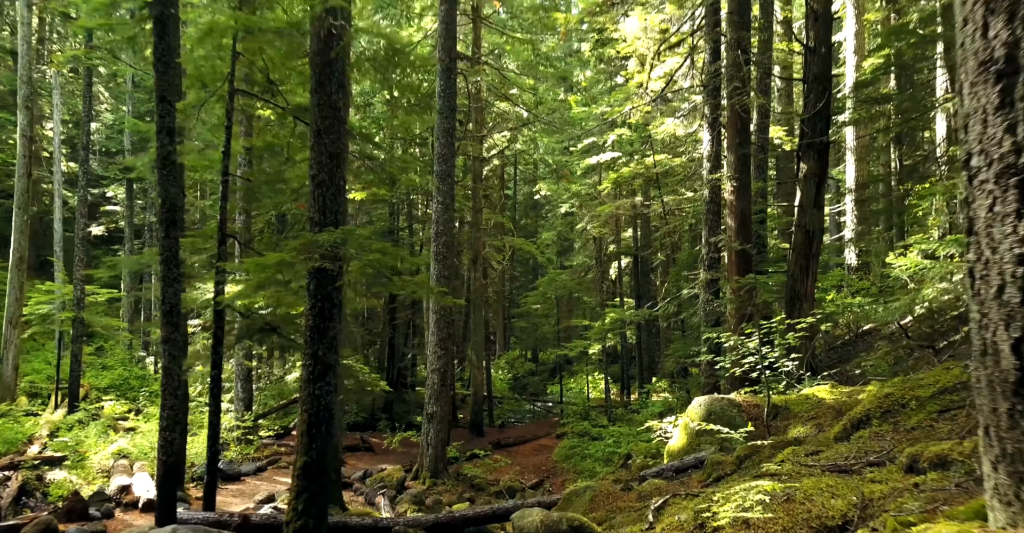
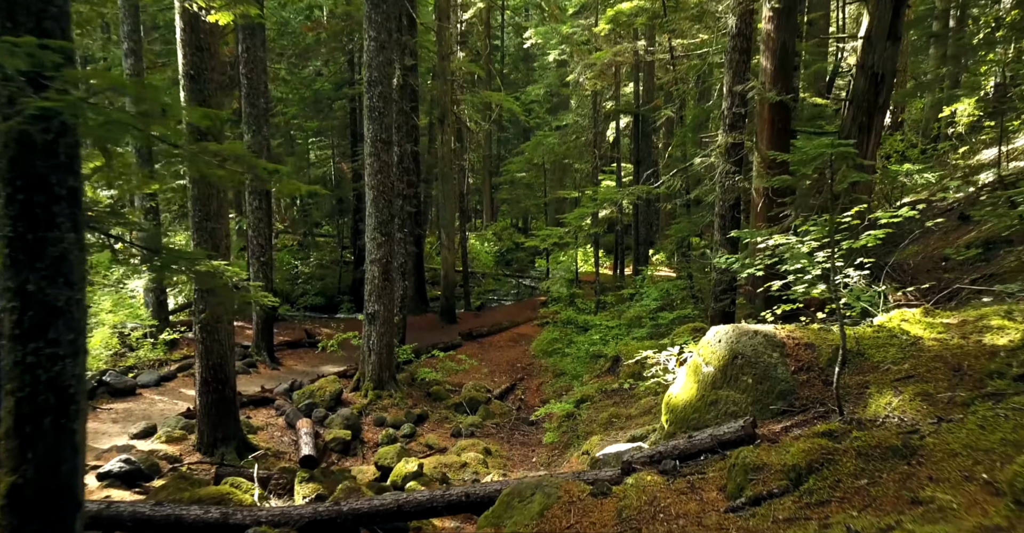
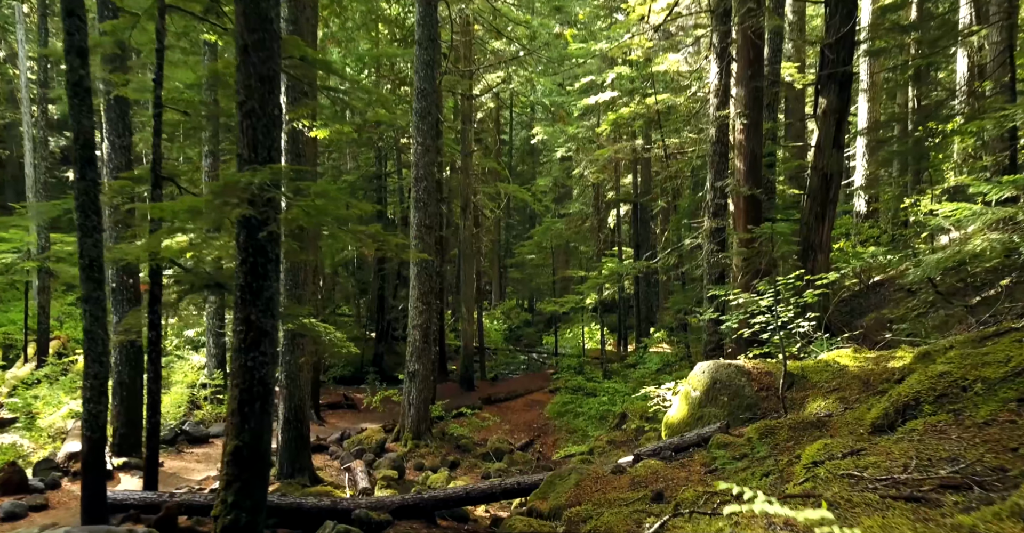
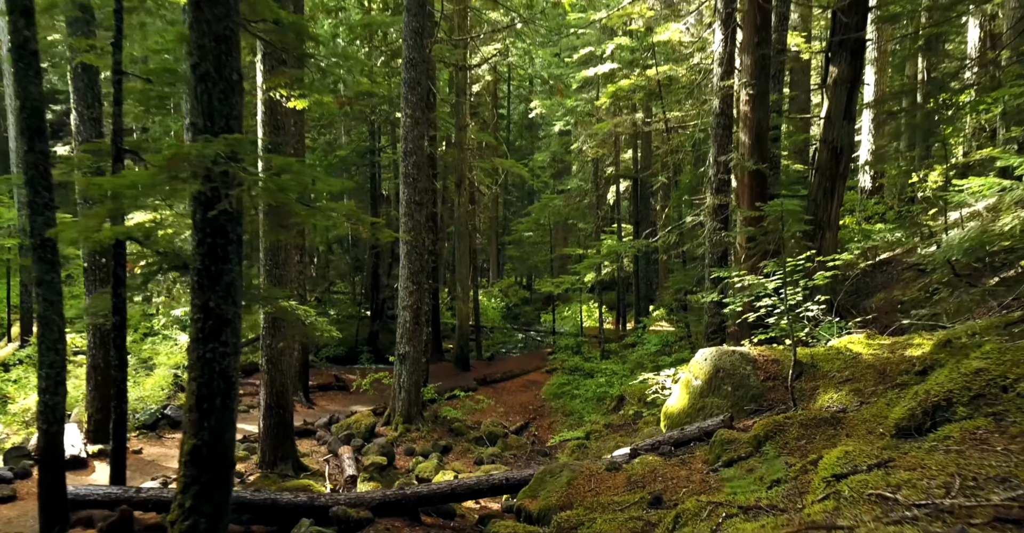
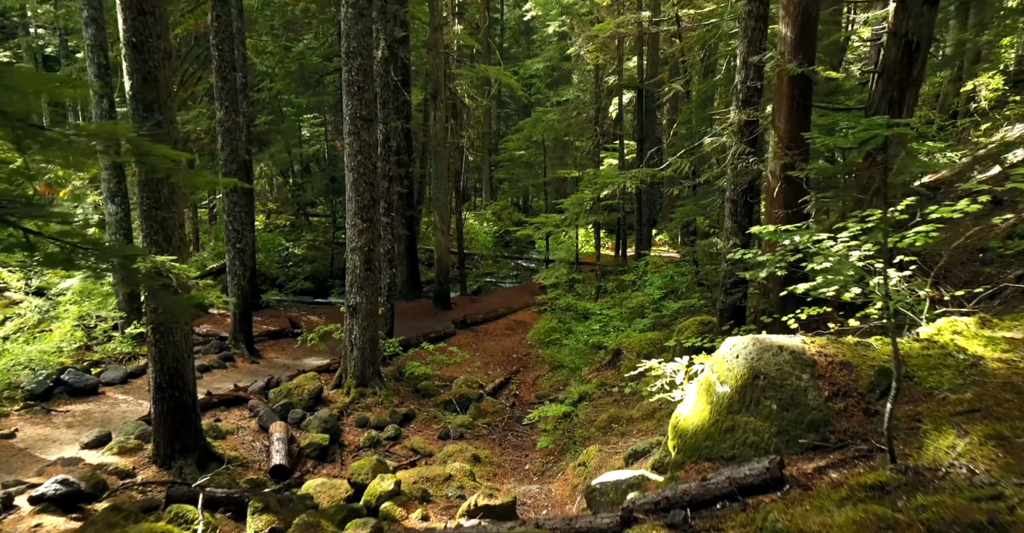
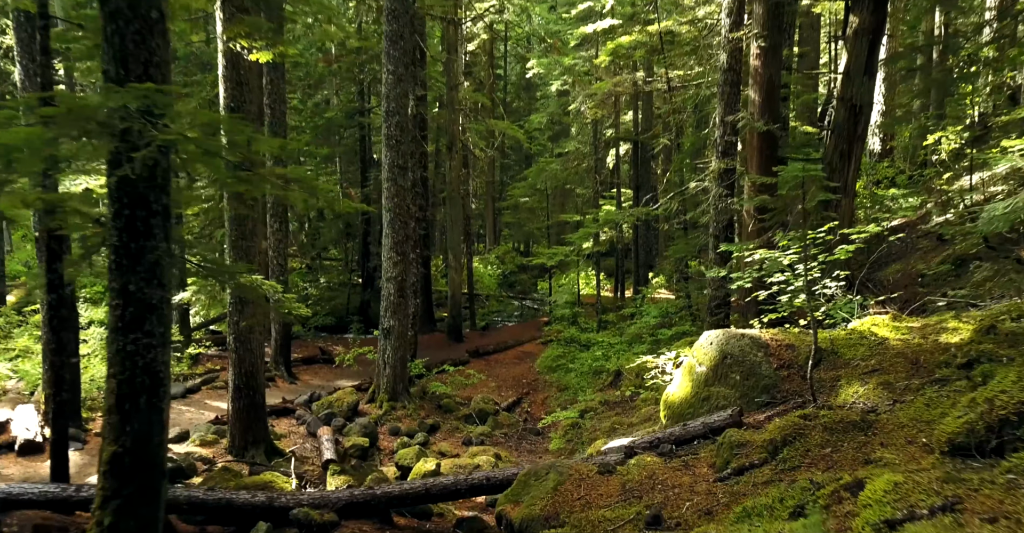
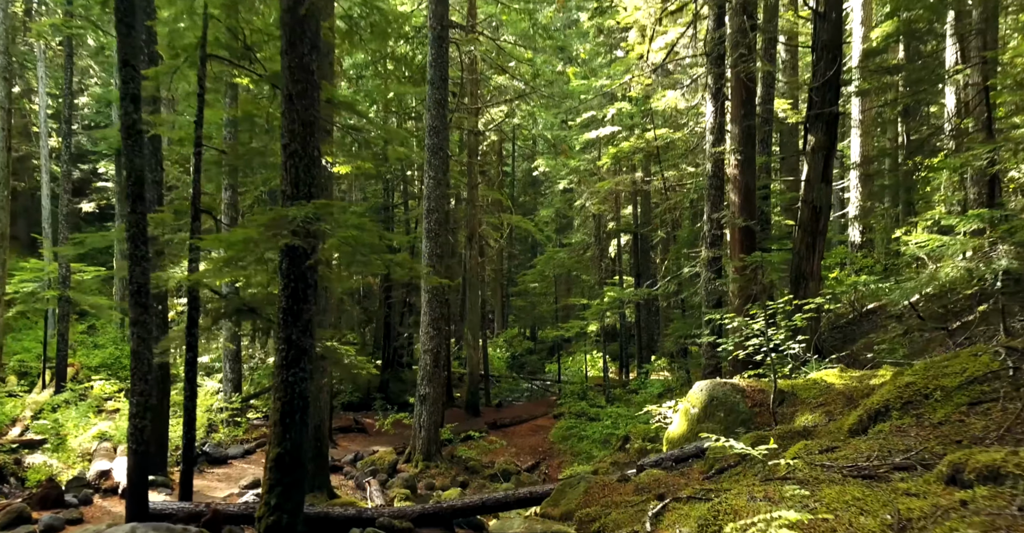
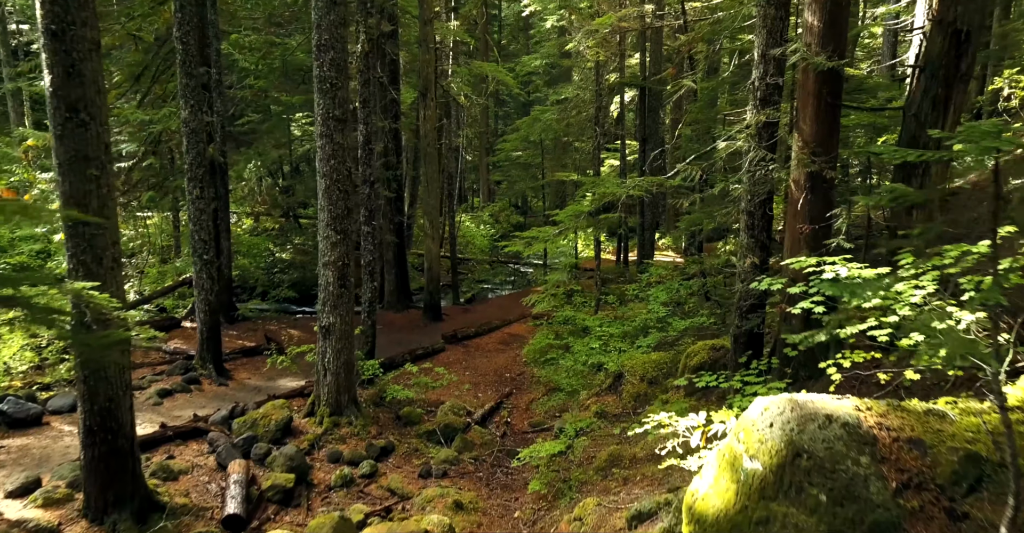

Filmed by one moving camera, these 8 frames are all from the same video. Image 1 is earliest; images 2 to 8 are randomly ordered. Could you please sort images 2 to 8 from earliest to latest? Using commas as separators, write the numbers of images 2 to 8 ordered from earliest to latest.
7, 3, 4, 6, 2, 5, 8
